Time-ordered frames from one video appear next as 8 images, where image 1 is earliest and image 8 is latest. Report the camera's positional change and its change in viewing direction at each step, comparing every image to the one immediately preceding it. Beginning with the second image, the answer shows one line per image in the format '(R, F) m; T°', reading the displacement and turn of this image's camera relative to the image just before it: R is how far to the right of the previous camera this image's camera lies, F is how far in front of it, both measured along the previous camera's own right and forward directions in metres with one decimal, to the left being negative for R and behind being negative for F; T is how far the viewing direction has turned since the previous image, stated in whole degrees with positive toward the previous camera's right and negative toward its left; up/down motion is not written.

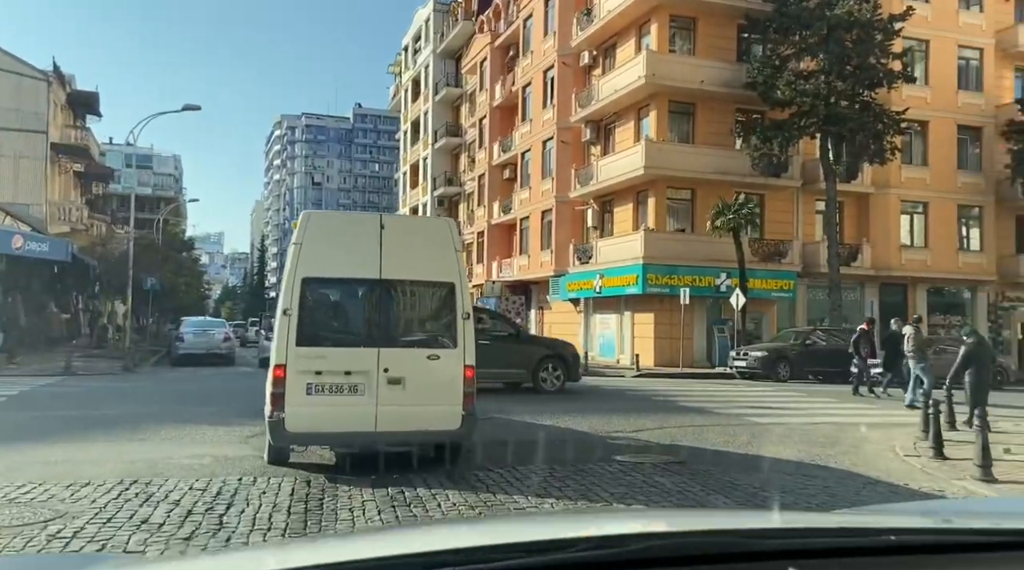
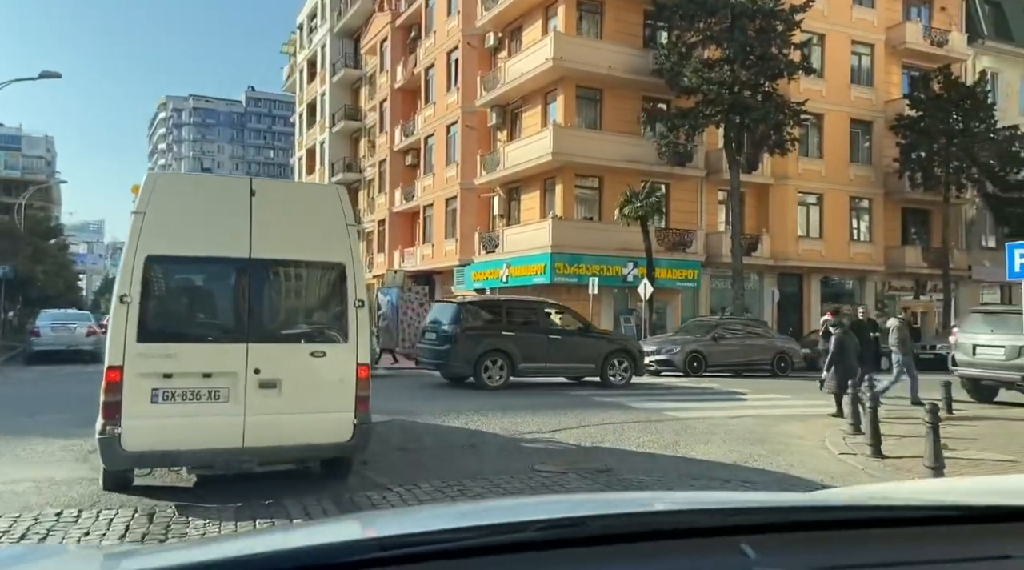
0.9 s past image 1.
(0.0, +1.2) m; +7°
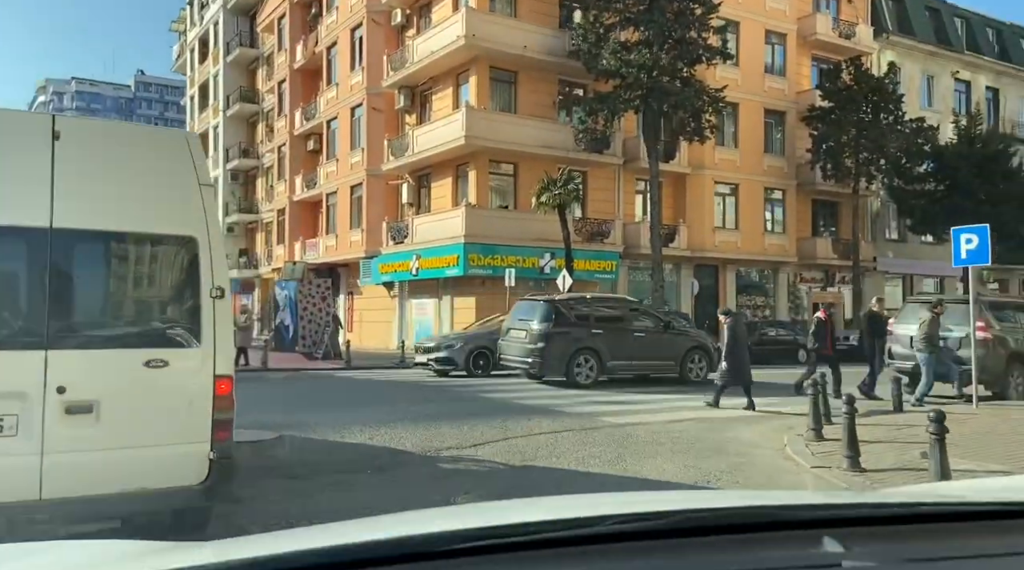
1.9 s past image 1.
(-0.1, +1.7) m; +6°
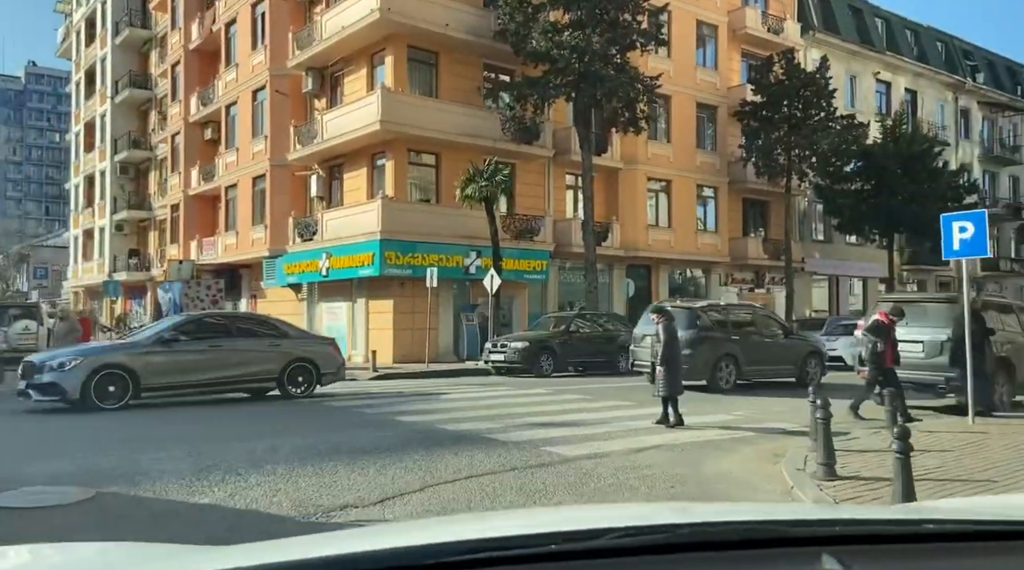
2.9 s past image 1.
(-0.2, +2.5) m; +6°
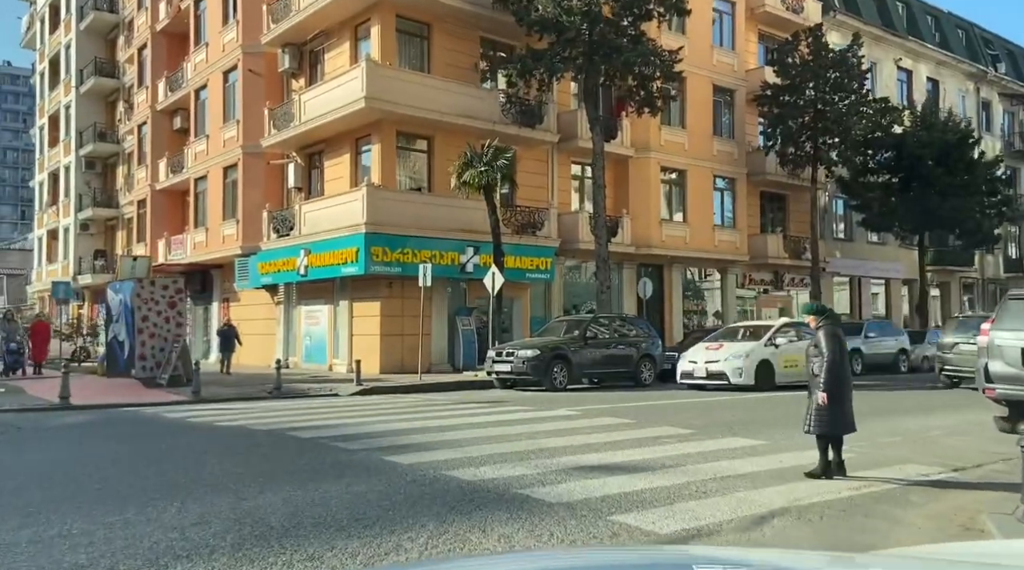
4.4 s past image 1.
(-0.4, +3.0) m; +1°
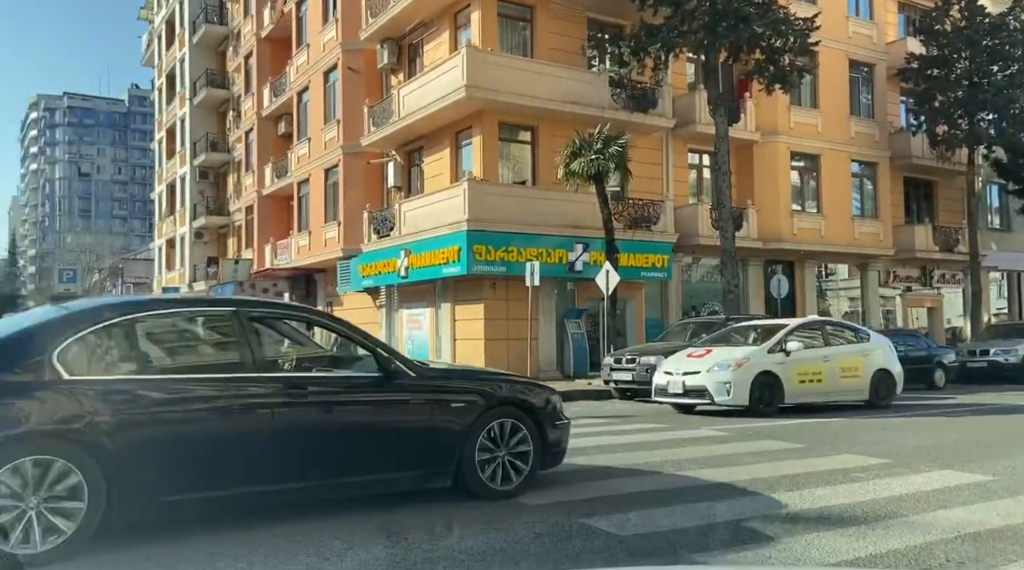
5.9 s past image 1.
(0.0, +1.9) m; -8°
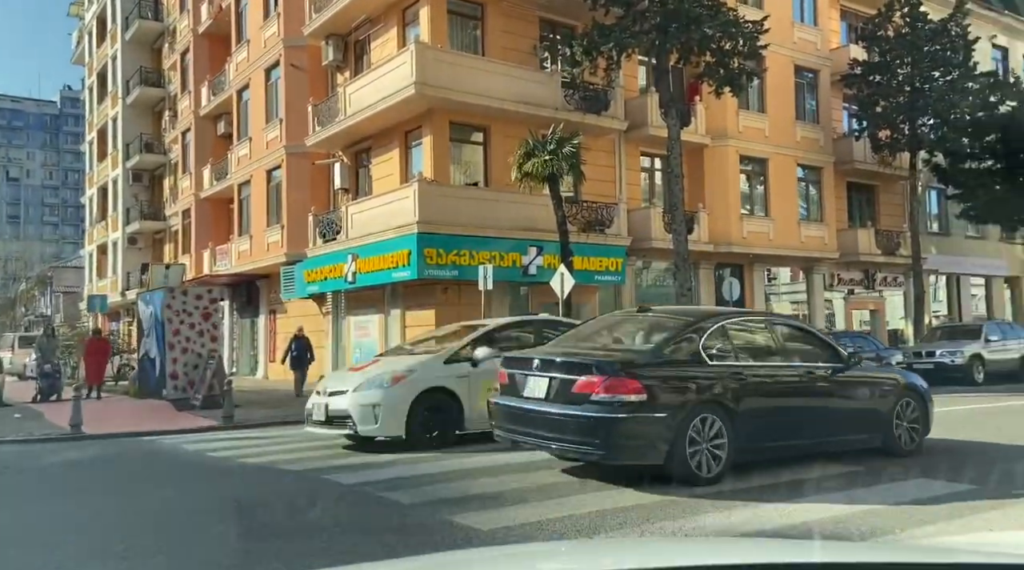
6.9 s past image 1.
(-0.3, +0.5) m; +4°
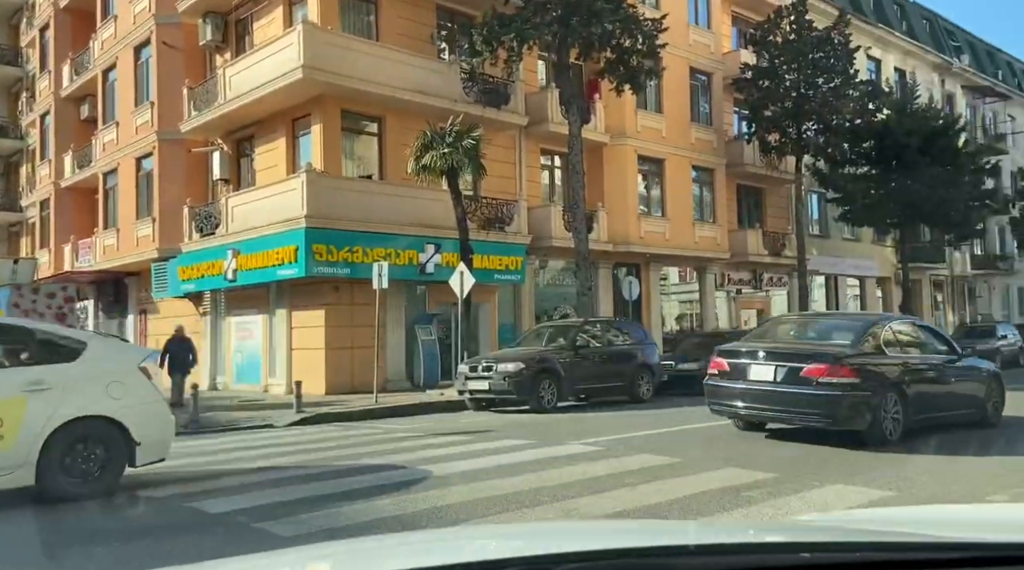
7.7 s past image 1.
(-0.2, +0.9) m; +8°
